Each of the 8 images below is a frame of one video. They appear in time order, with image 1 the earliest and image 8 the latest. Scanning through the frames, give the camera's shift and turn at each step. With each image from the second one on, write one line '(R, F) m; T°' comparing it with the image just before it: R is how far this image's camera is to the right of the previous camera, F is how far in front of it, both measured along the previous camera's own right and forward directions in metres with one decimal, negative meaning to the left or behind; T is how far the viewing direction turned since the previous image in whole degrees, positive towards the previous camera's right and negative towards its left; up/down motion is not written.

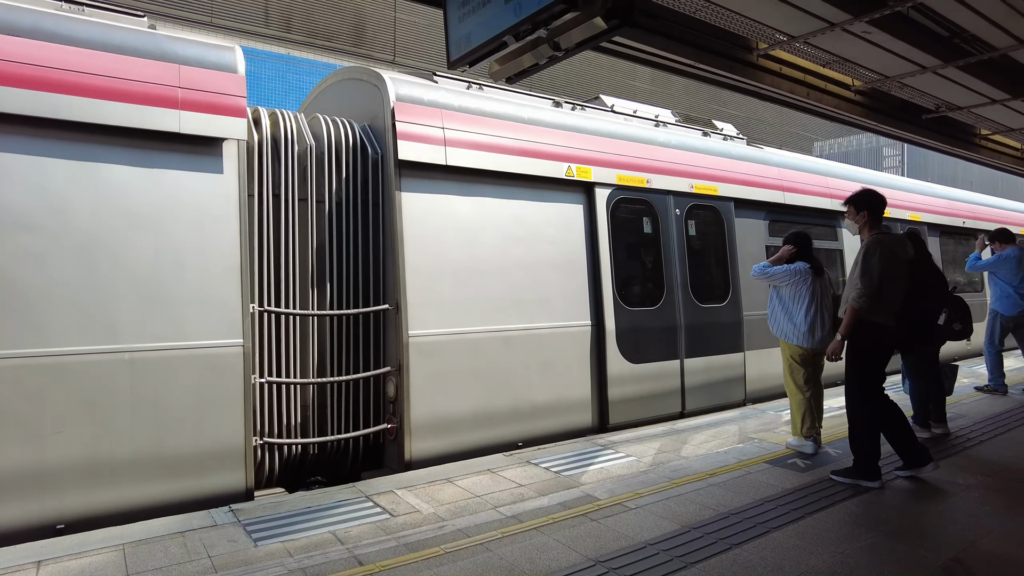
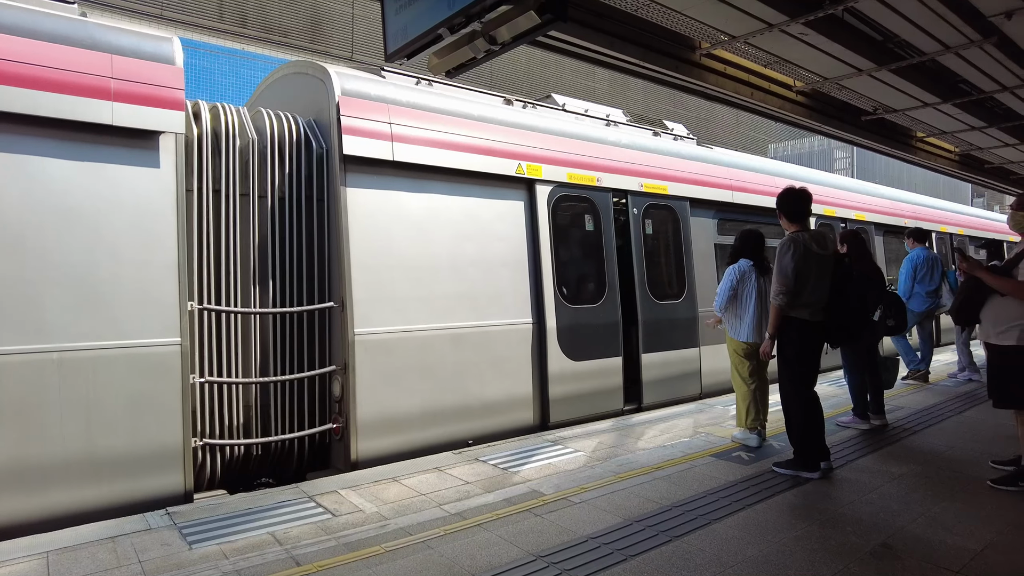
(+0.1, 0.0) m; +3°
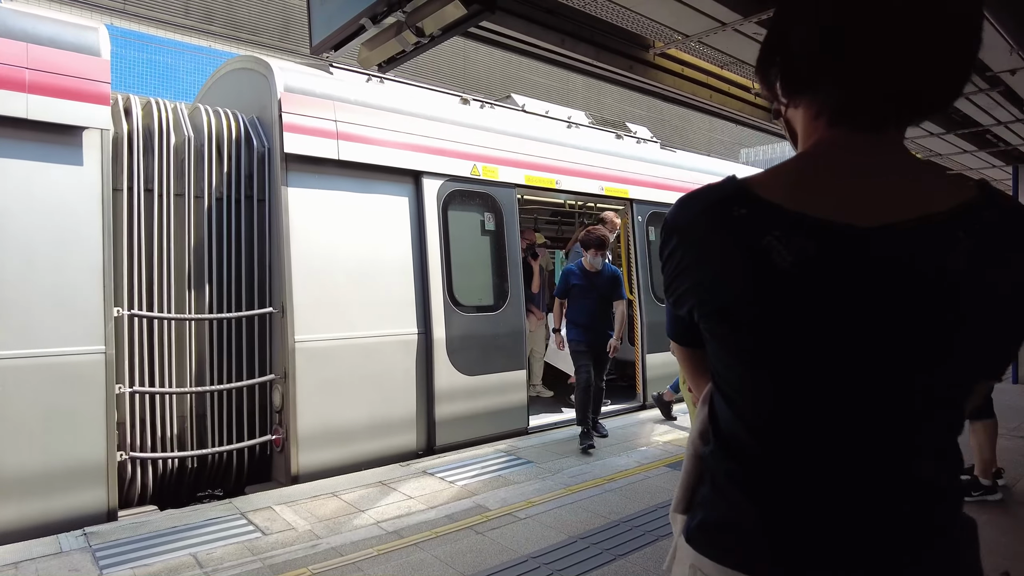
(+0.2, +0.2) m; +2°
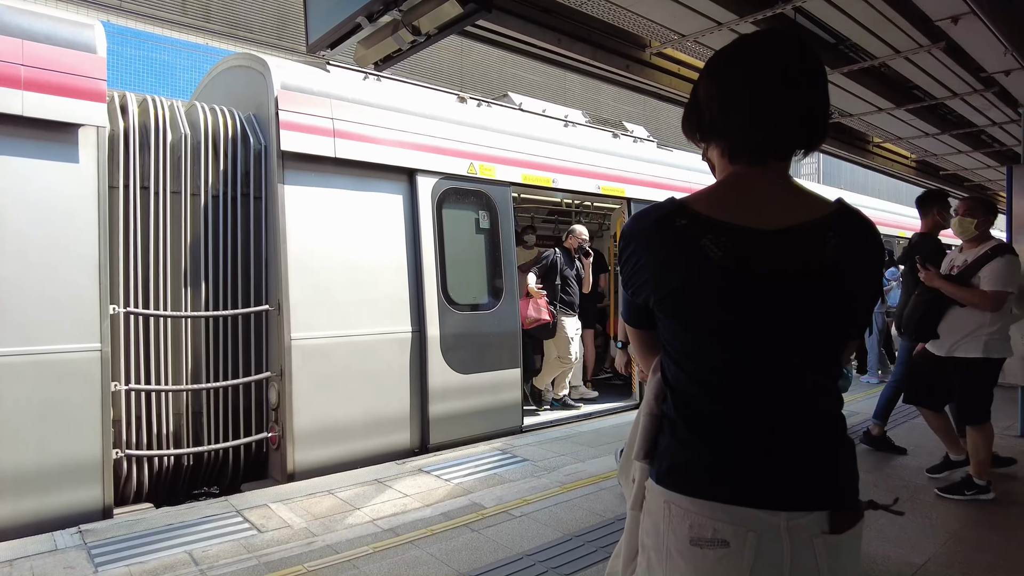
(0.0, 0.0) m; 0°
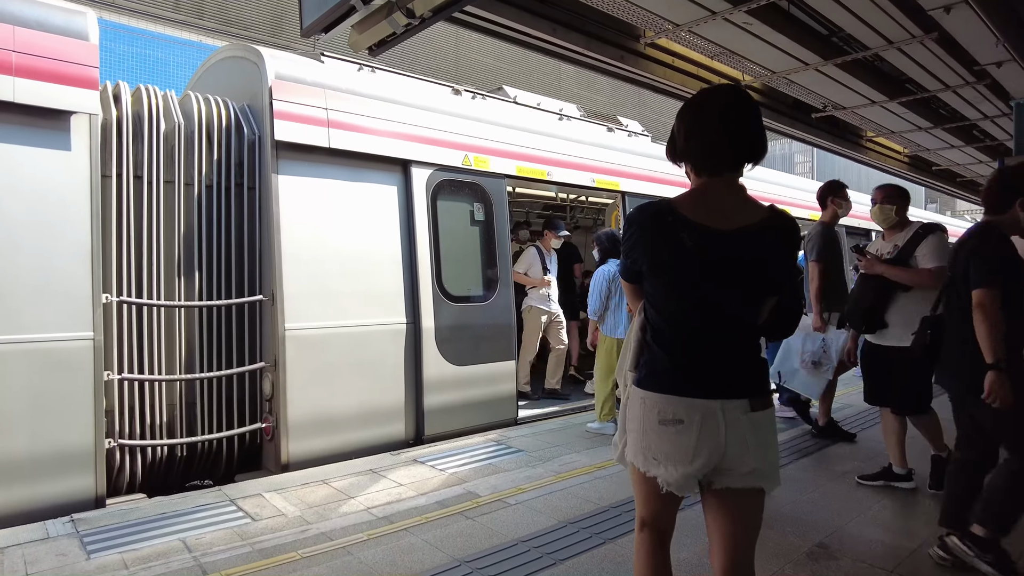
(0.0, 0.0) m; 0°
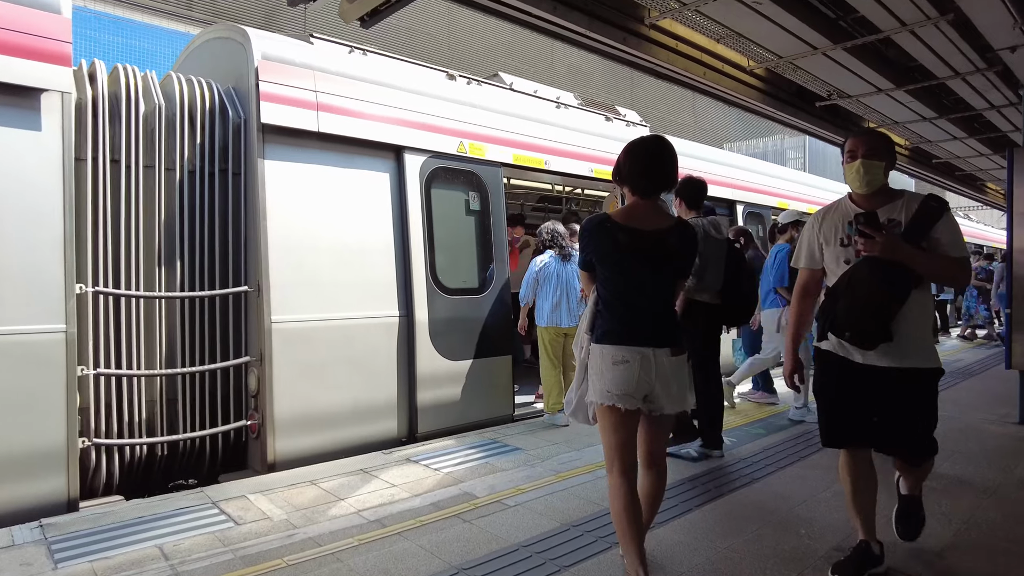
(0.0, +0.2) m; +1°
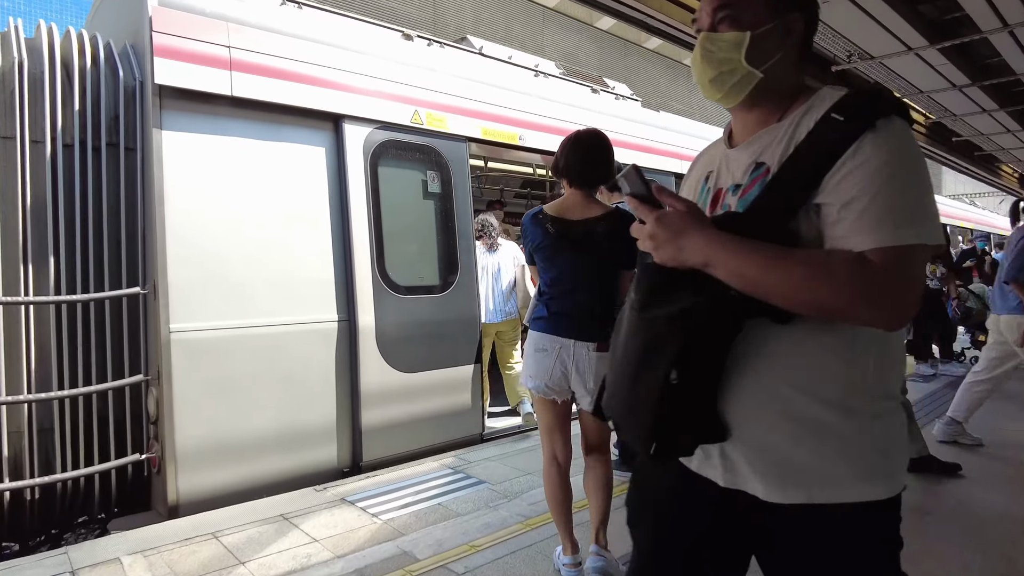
(+0.2, +0.8) m; 0°
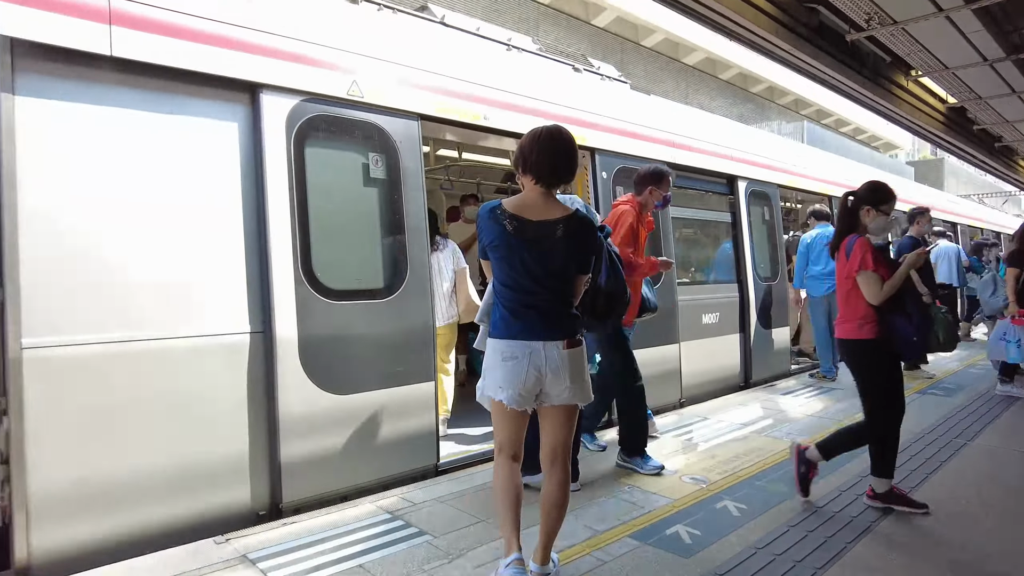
(+0.2, +0.7) m; 0°
